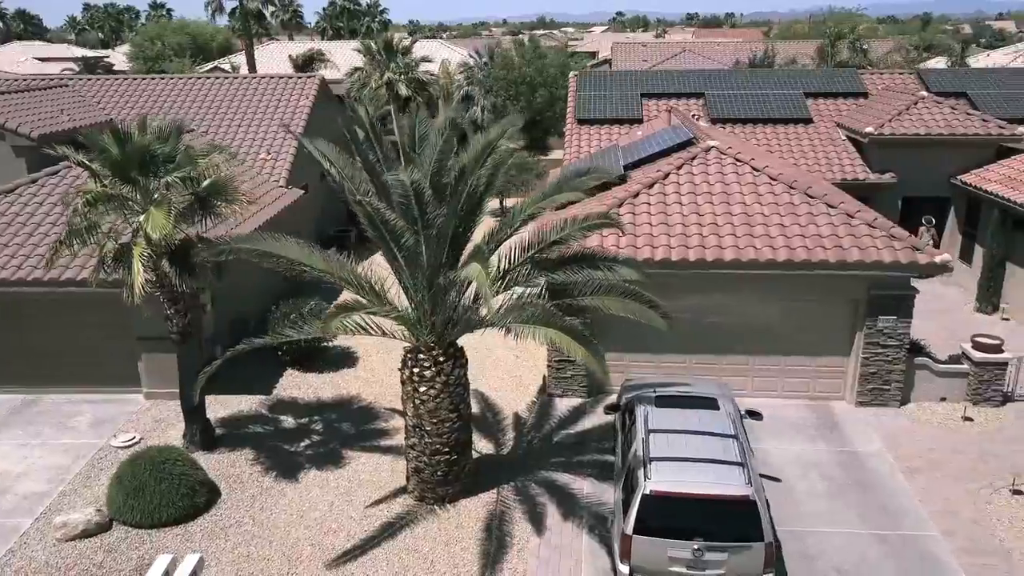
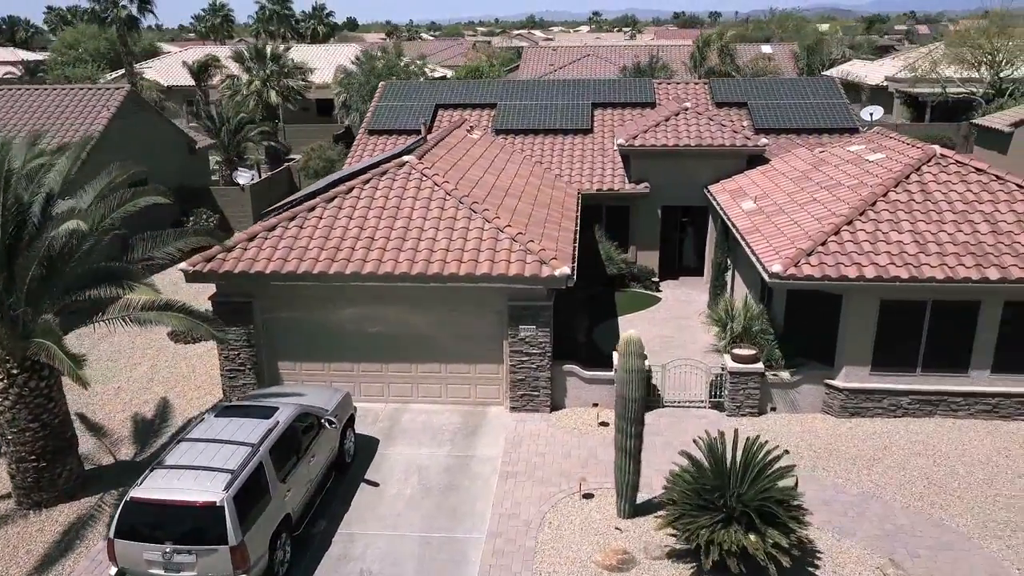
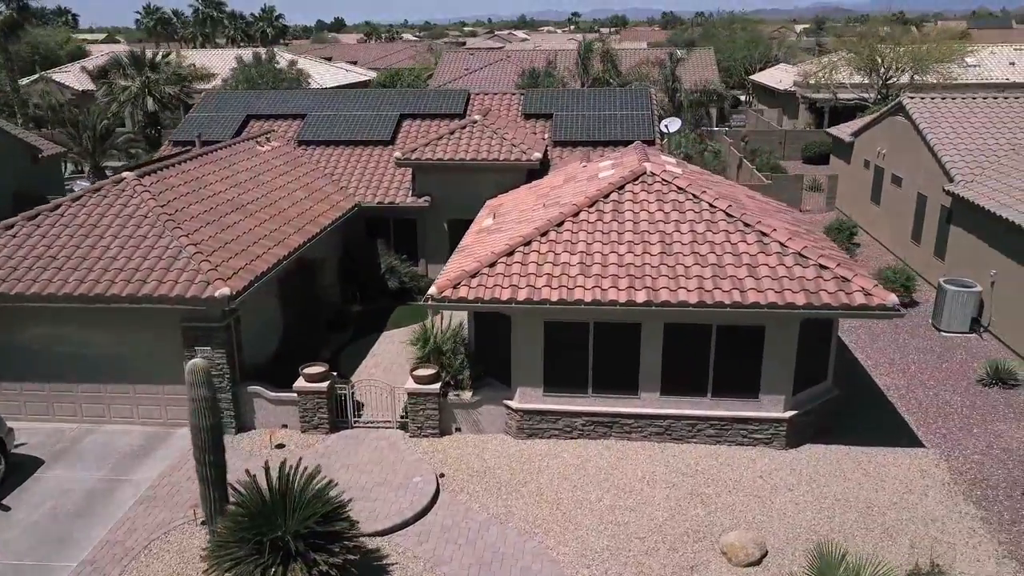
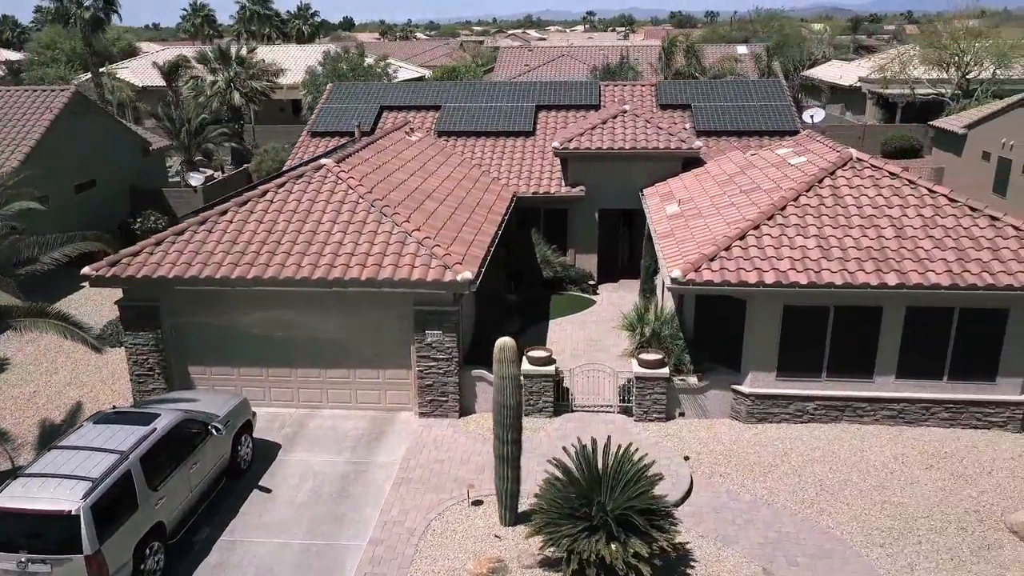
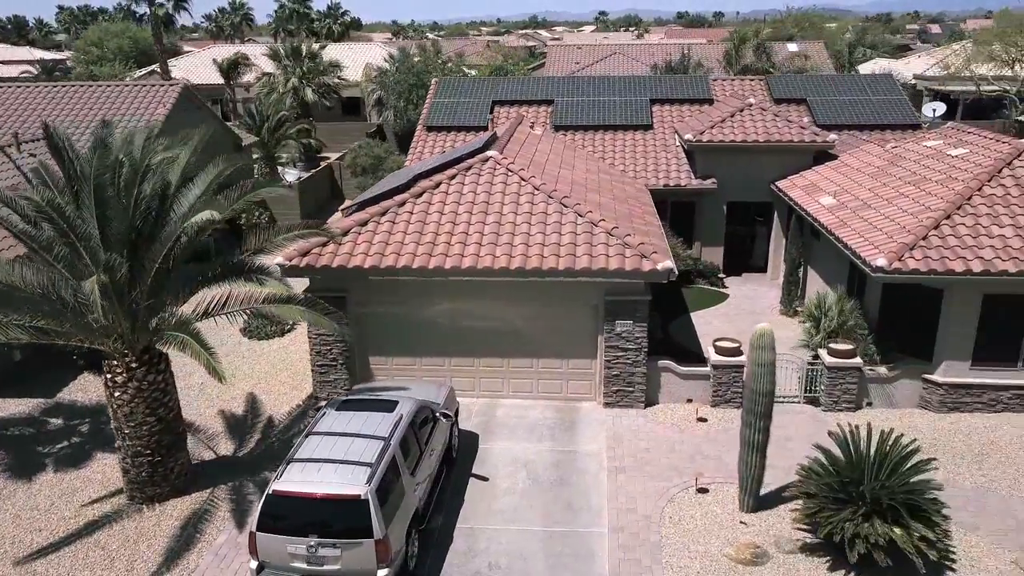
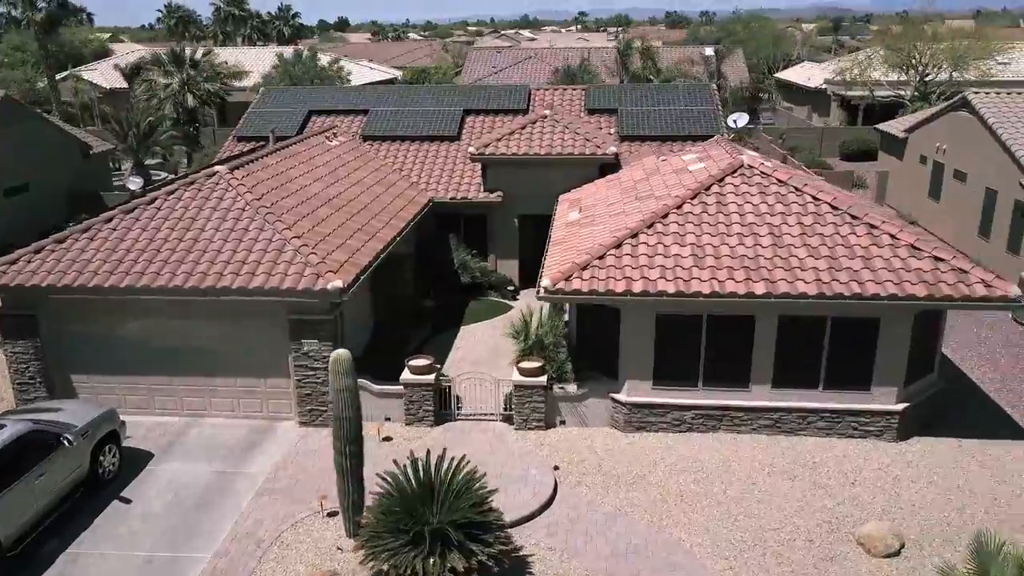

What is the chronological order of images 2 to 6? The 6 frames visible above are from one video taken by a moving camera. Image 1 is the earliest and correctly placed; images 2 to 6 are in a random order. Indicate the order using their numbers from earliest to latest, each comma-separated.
5, 2, 4, 6, 3
